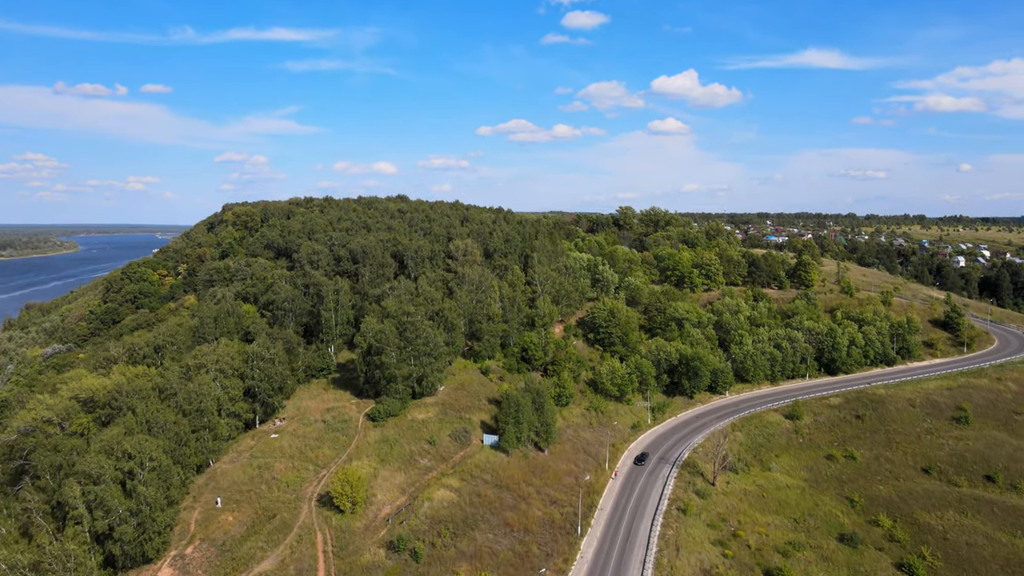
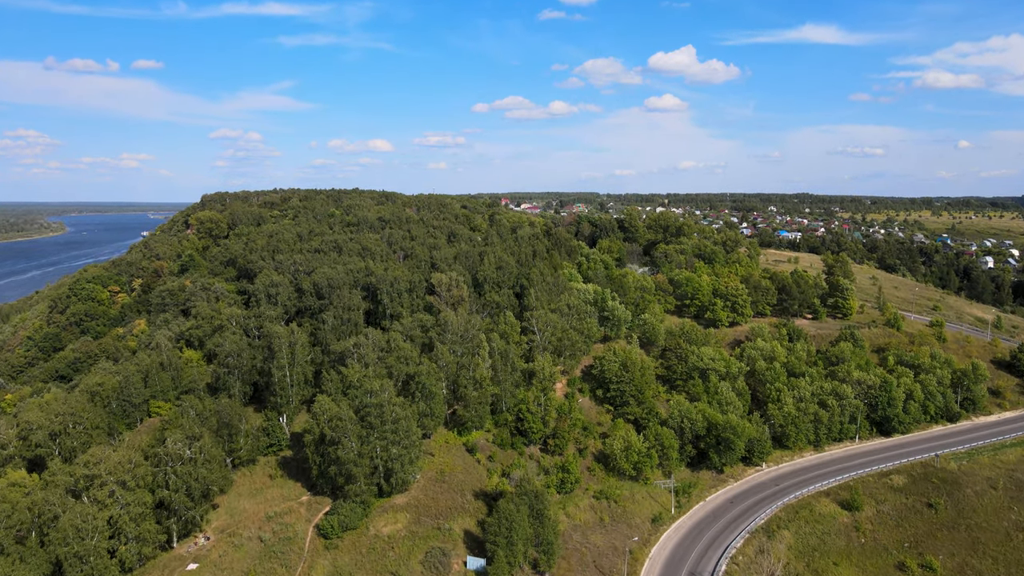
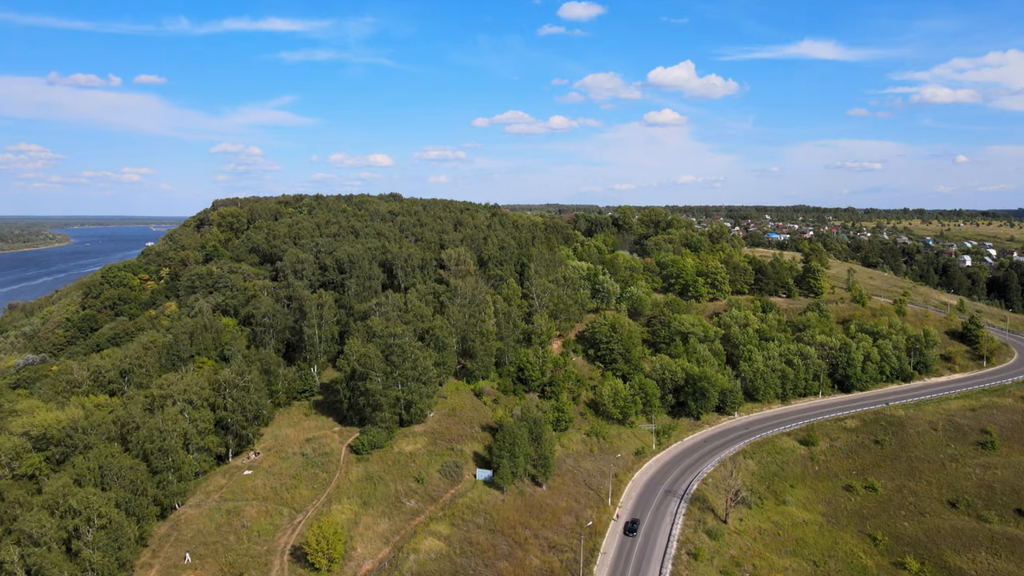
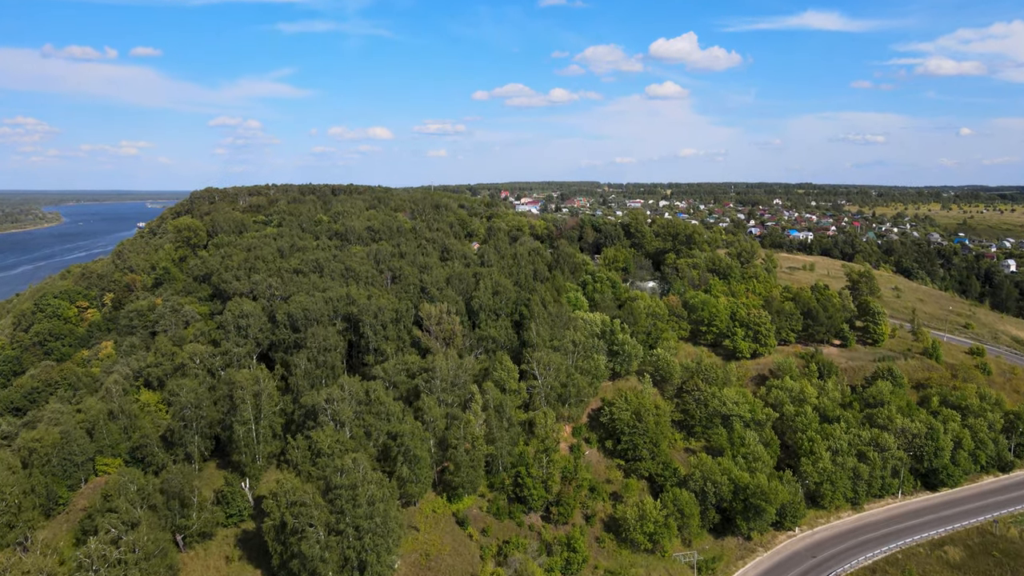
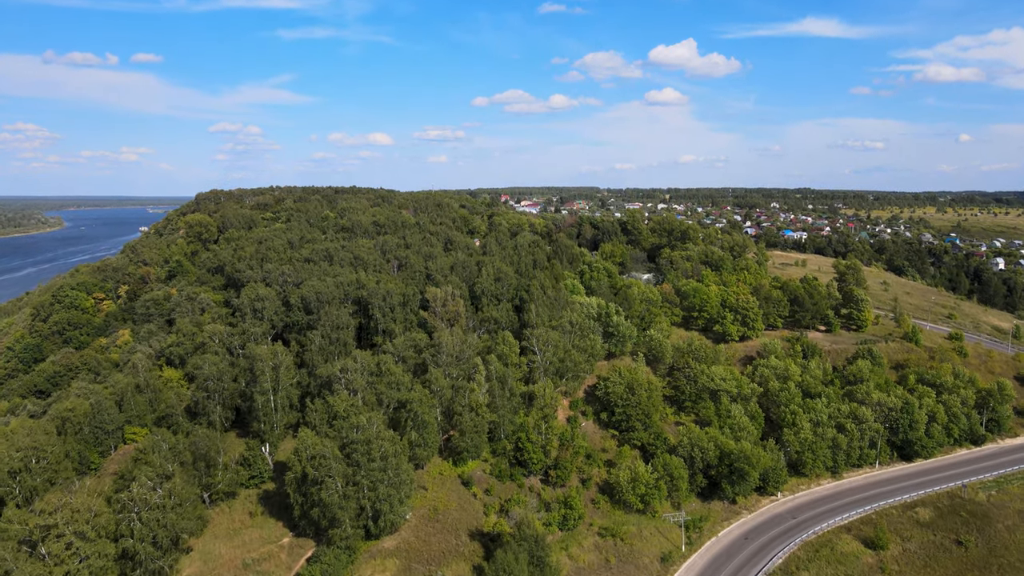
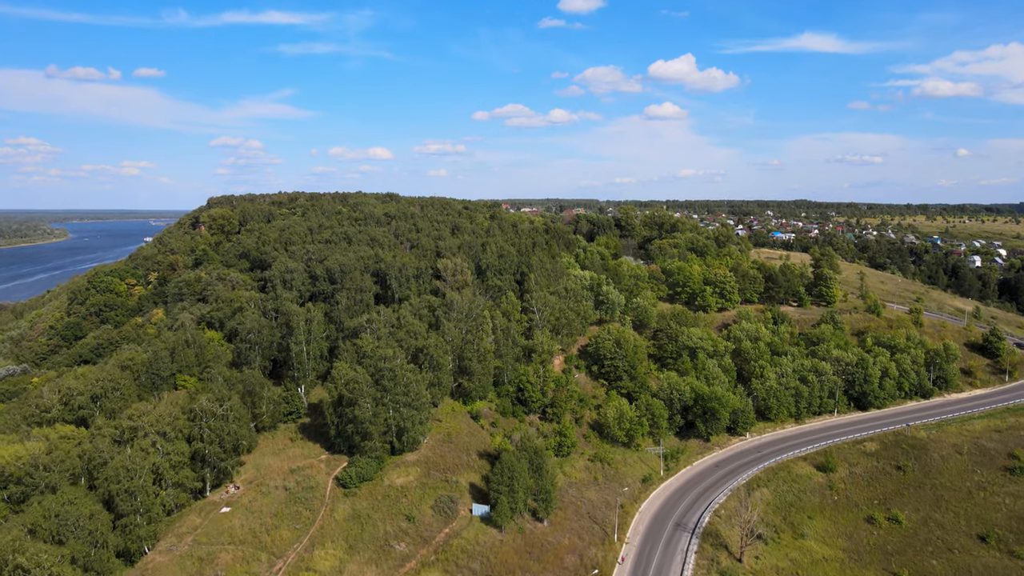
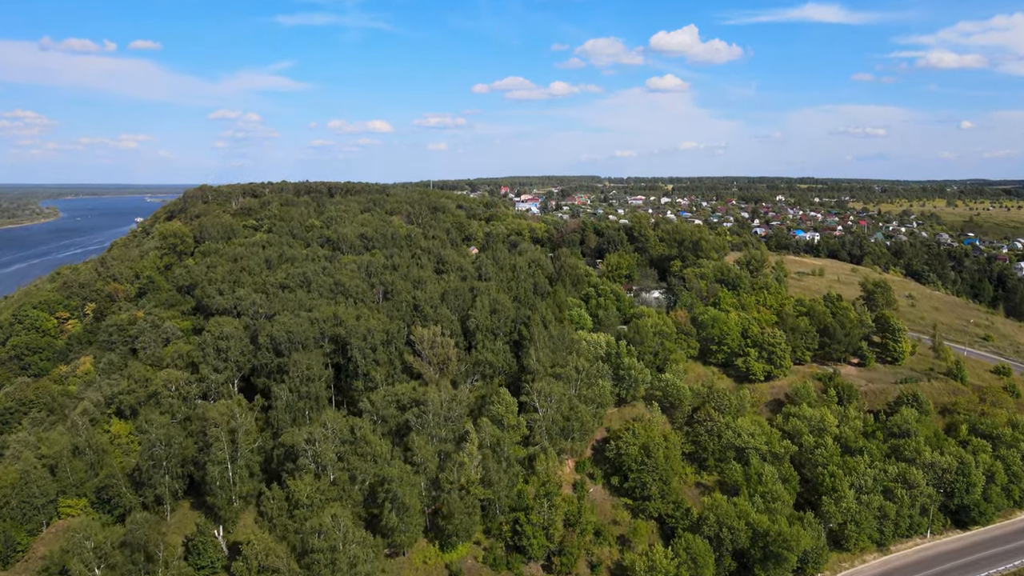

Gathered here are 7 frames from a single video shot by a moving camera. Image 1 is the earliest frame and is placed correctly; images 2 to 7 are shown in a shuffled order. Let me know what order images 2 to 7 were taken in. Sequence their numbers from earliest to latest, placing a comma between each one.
3, 6, 2, 5, 4, 7
